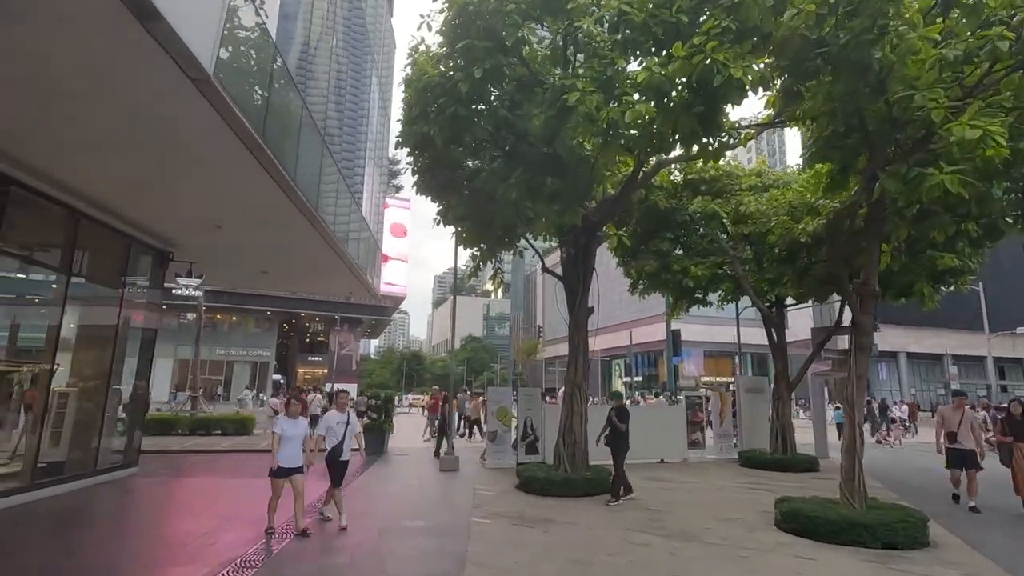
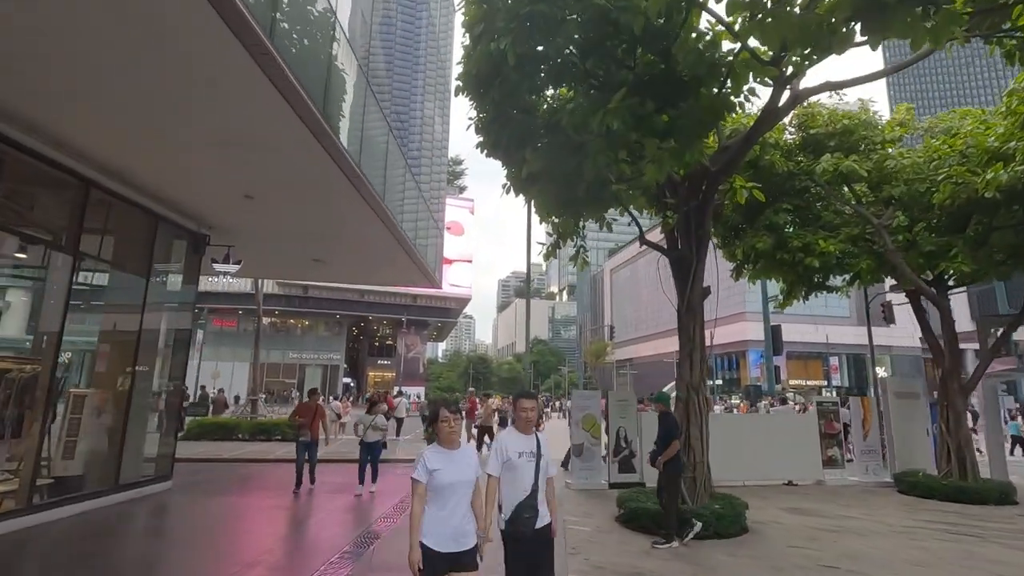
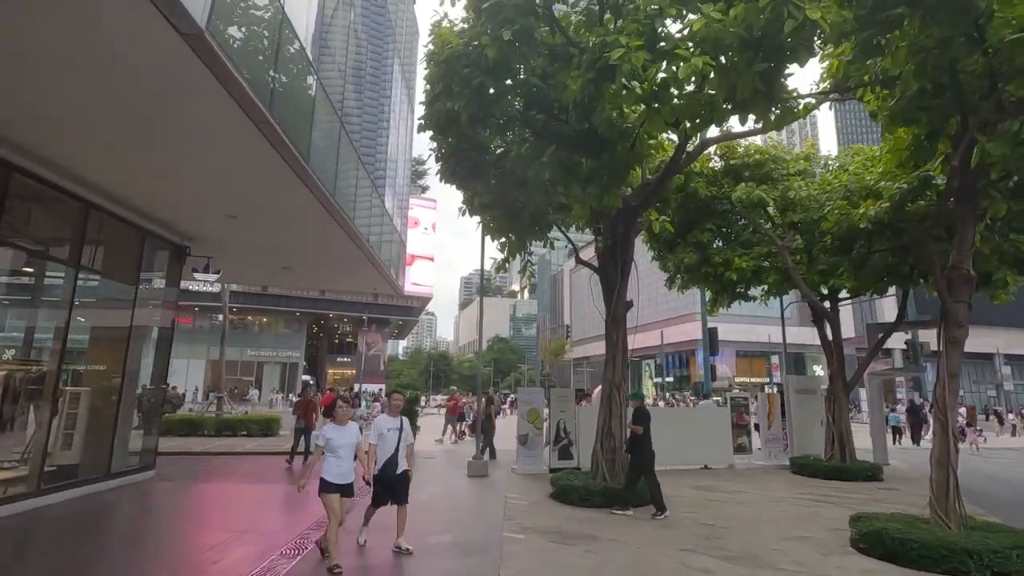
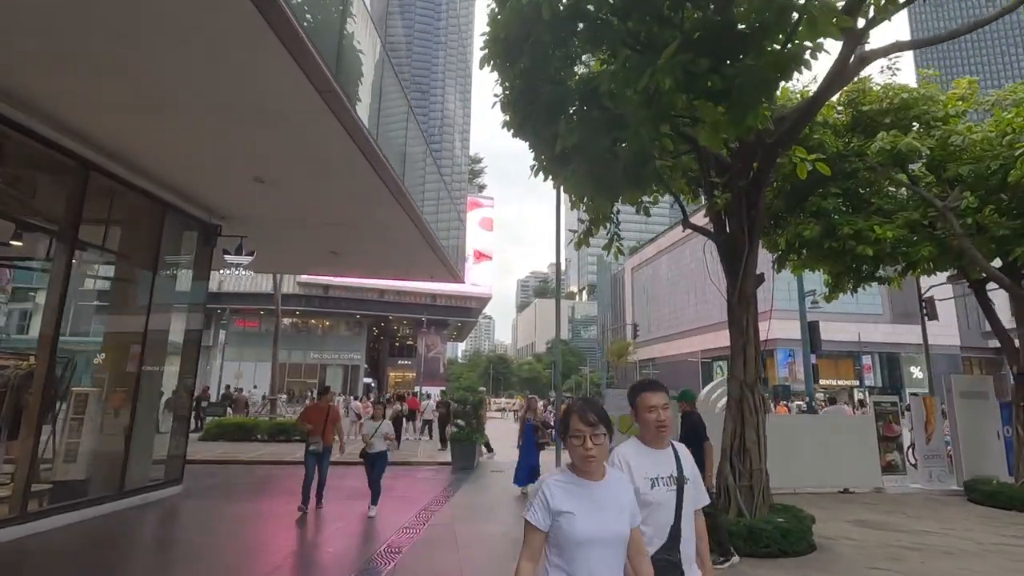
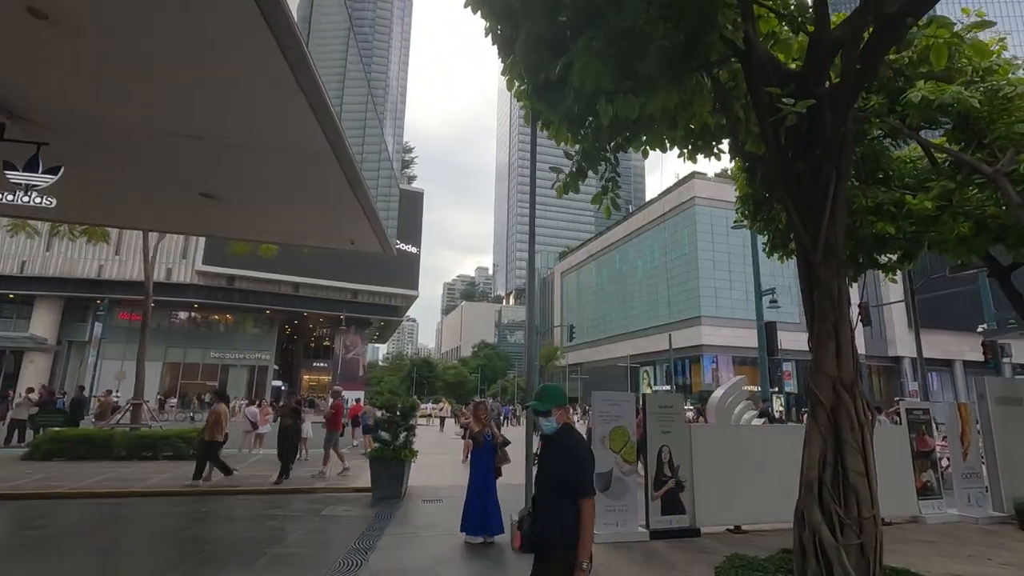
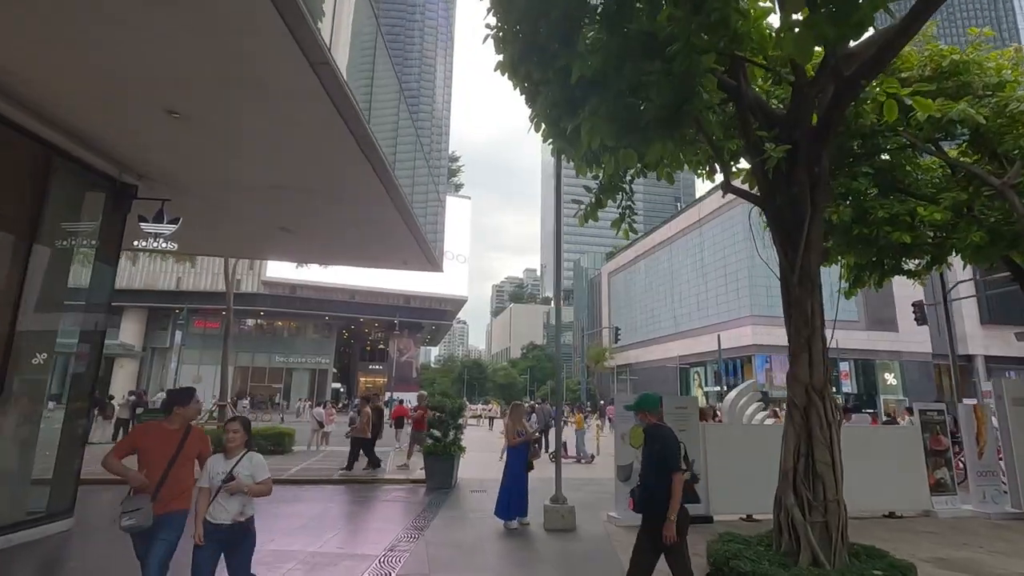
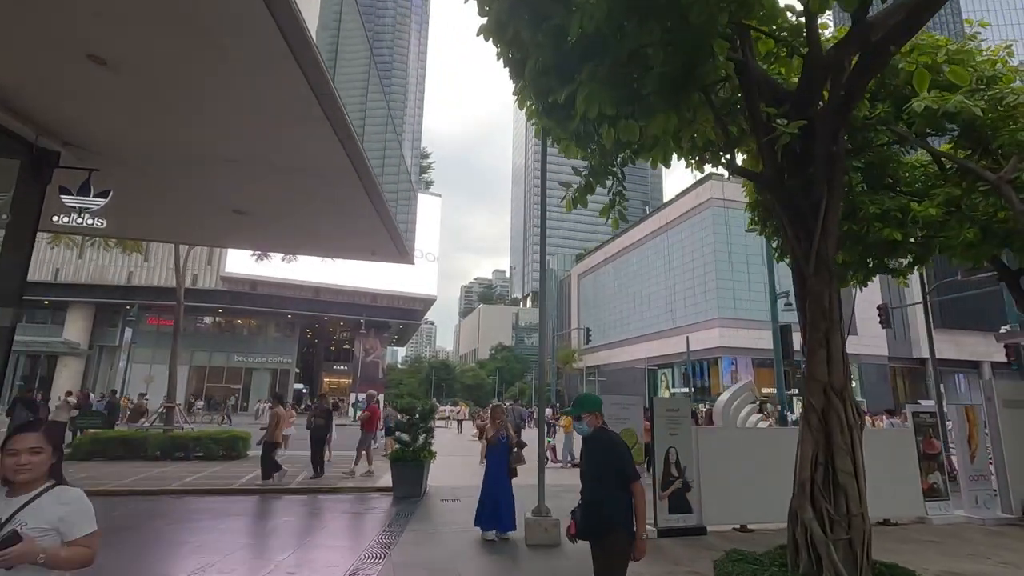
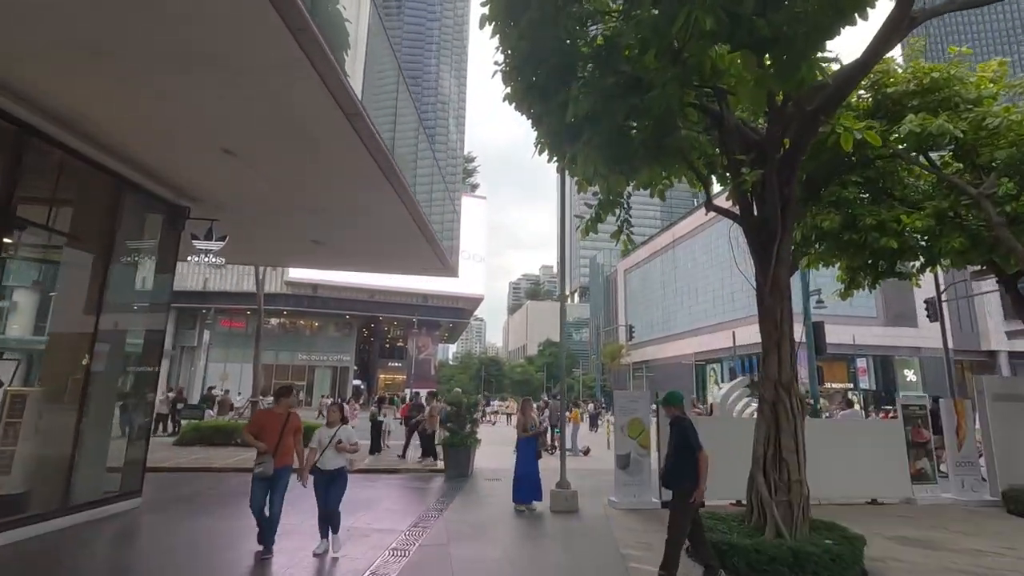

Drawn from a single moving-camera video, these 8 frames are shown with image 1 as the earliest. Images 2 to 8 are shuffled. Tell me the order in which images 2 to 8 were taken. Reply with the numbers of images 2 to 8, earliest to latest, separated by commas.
3, 2, 4, 8, 6, 7, 5
